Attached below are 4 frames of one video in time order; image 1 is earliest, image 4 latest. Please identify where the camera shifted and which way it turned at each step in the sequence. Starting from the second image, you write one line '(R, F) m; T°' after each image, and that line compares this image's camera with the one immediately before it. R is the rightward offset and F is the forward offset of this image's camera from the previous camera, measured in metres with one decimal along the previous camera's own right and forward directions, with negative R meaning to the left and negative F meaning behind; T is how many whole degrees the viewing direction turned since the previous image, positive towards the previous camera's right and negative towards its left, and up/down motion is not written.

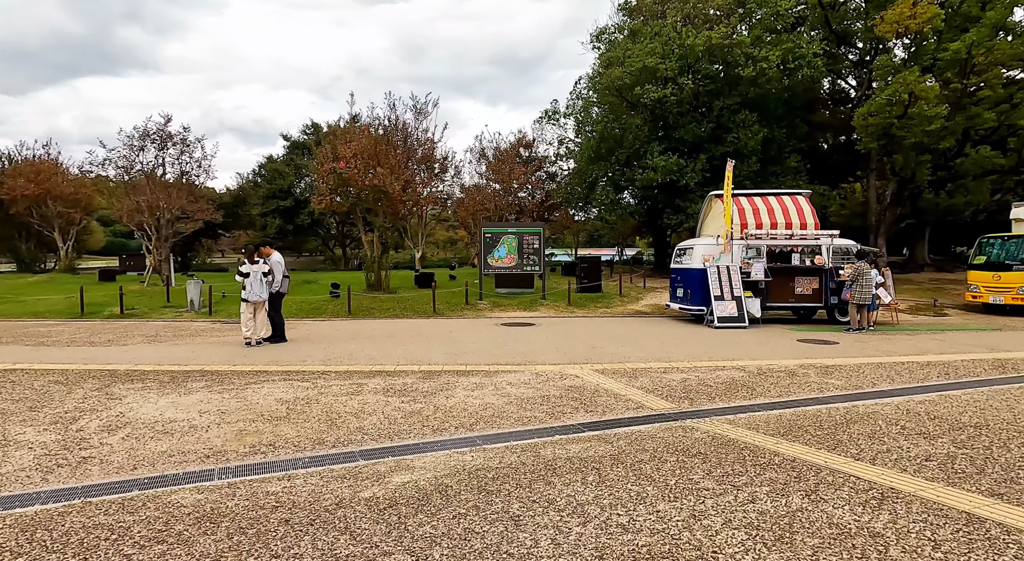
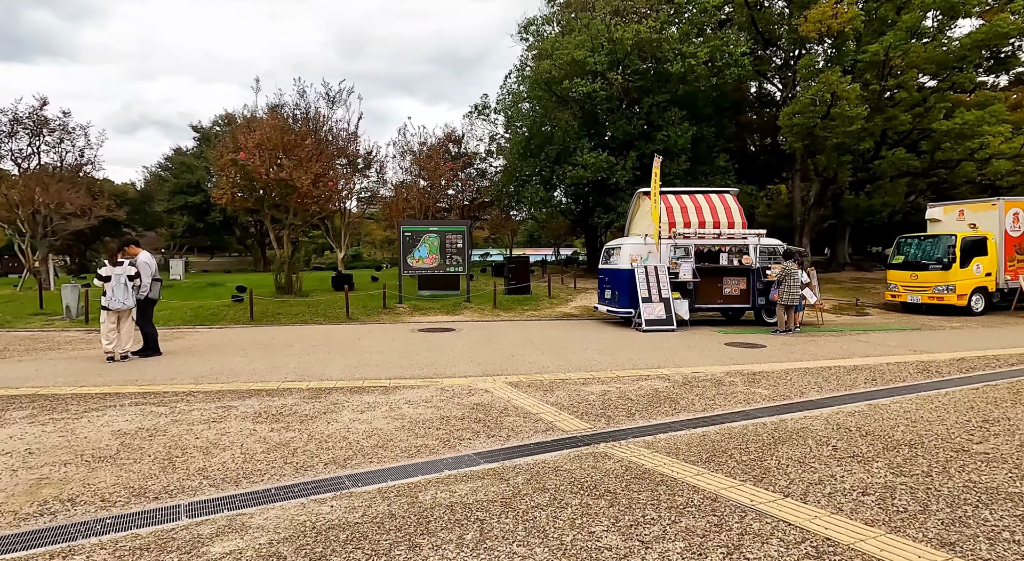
(+0.4, +0.8) m; +5°
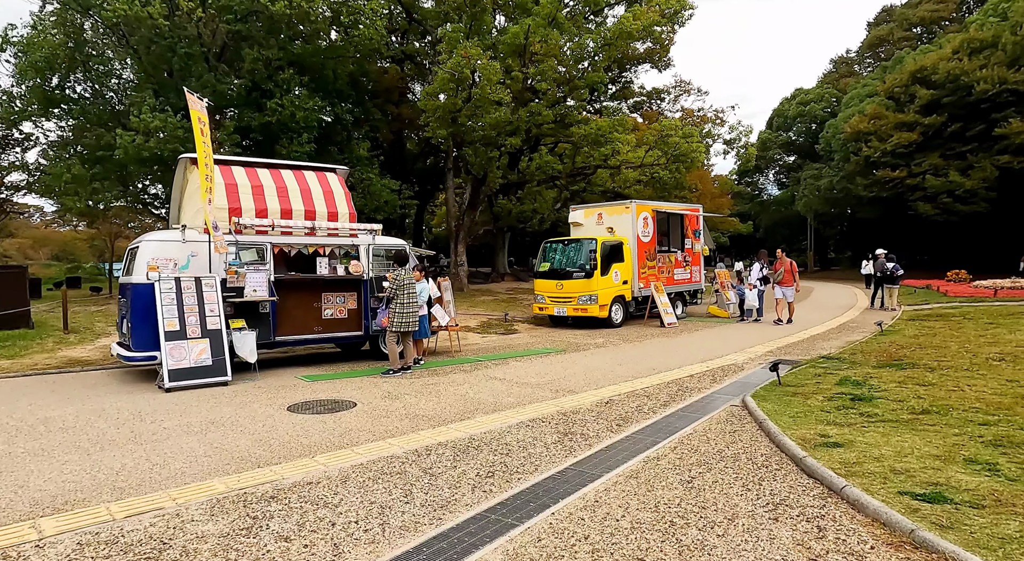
(+2.9, +4.3) m; +28°
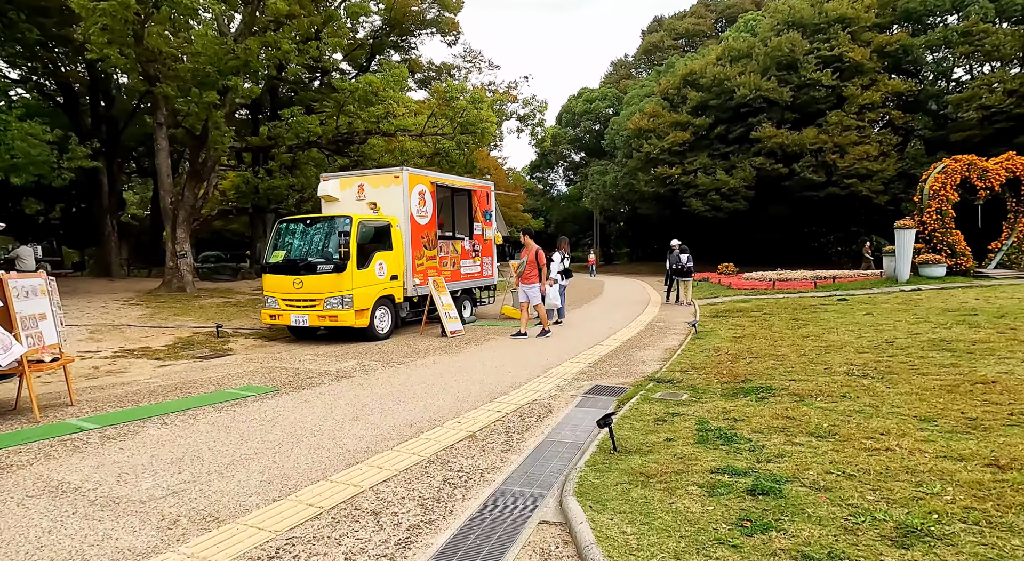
(+1.4, +4.3) m; +18°
